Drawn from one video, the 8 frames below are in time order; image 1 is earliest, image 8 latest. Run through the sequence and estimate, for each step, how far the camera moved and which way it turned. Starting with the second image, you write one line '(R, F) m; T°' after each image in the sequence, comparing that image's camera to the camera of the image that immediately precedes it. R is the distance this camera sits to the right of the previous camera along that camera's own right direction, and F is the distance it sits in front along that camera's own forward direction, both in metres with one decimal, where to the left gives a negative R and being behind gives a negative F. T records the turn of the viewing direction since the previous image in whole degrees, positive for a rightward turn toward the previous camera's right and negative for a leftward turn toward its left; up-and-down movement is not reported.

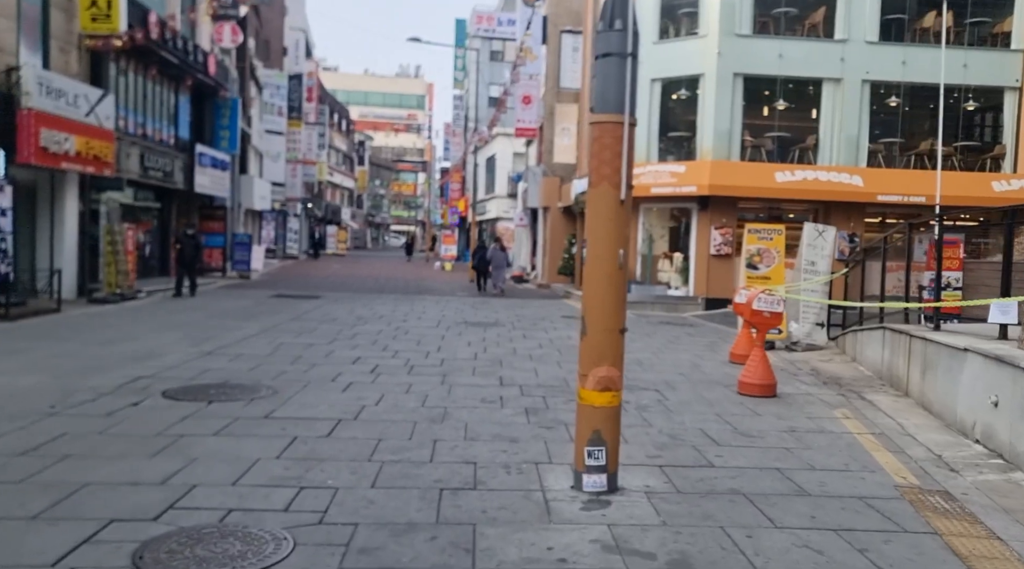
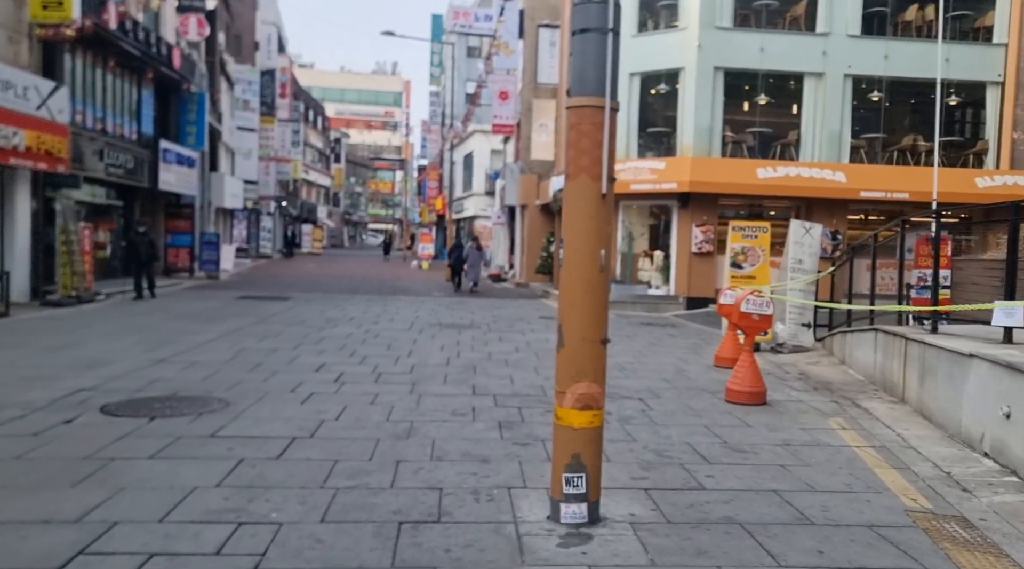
(+0.1, +0.6) m; +1°
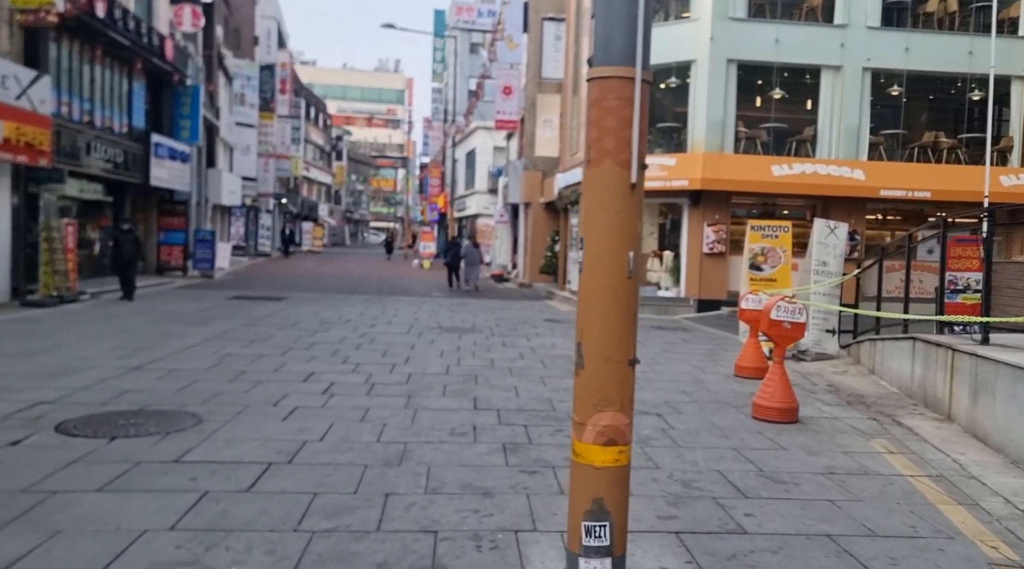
(0.0, +0.8) m; 0°
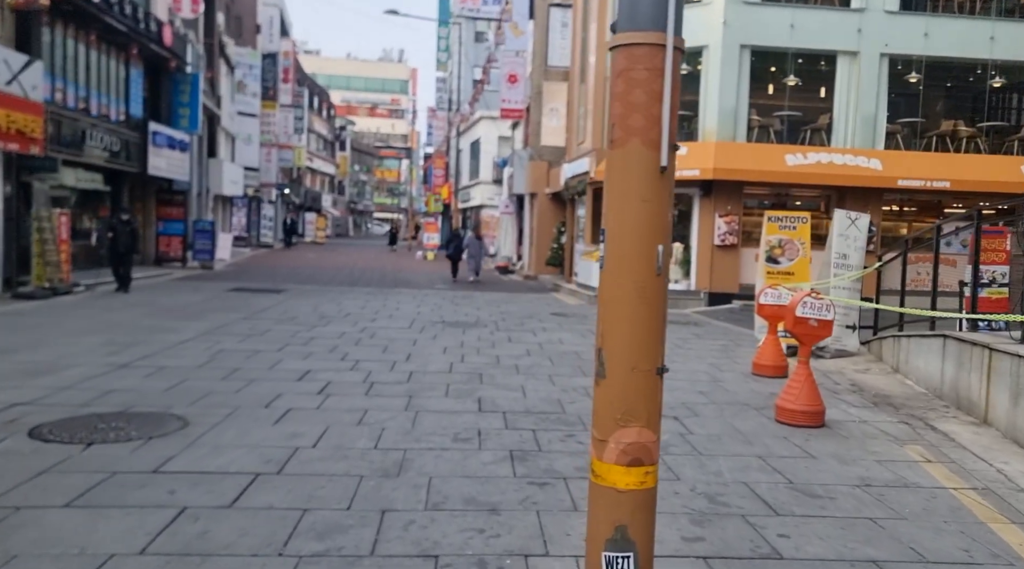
(0.0, +0.5) m; 0°
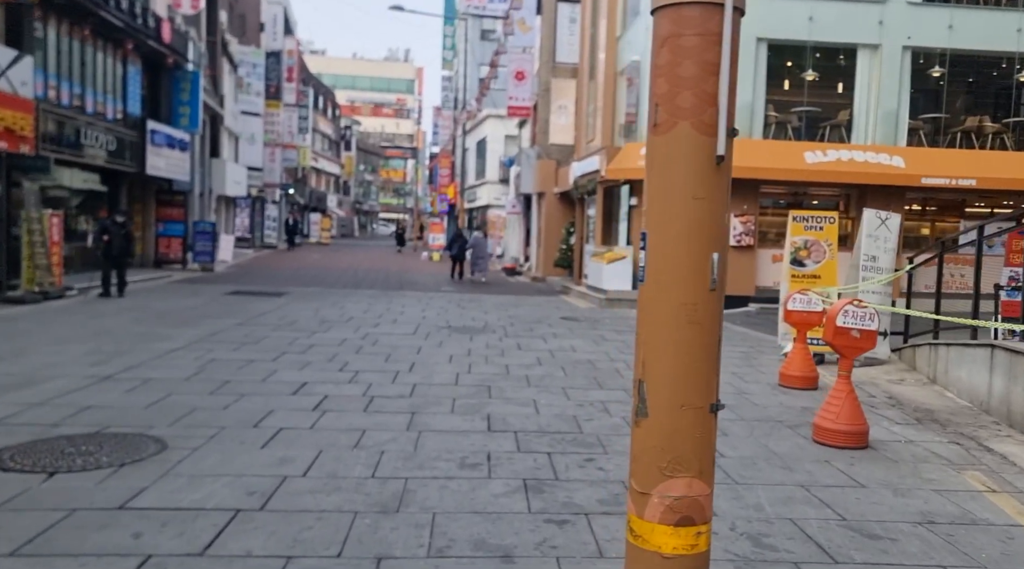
(0.0, +0.7) m; 0°
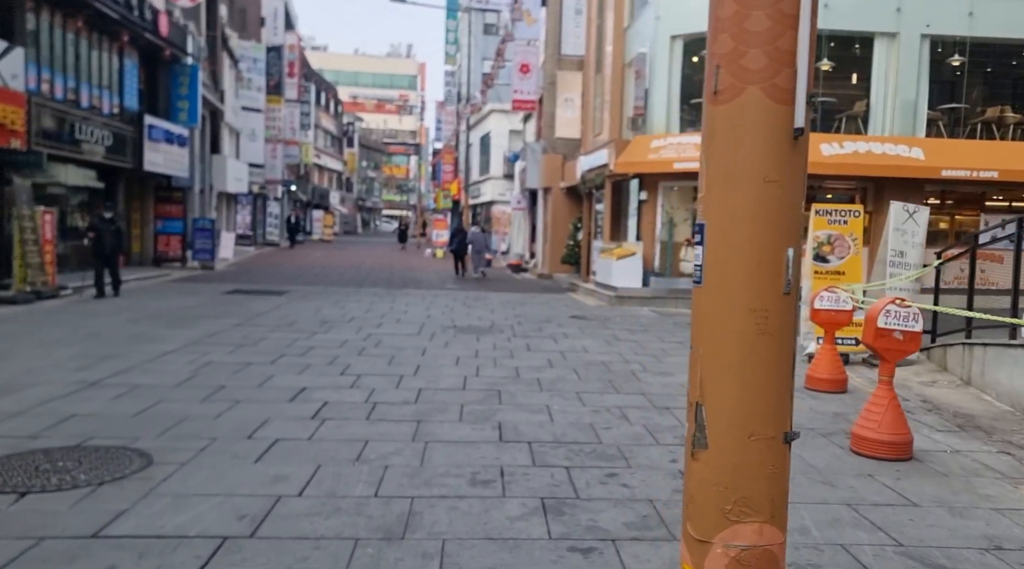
(-0.1, +0.5) m; 0°
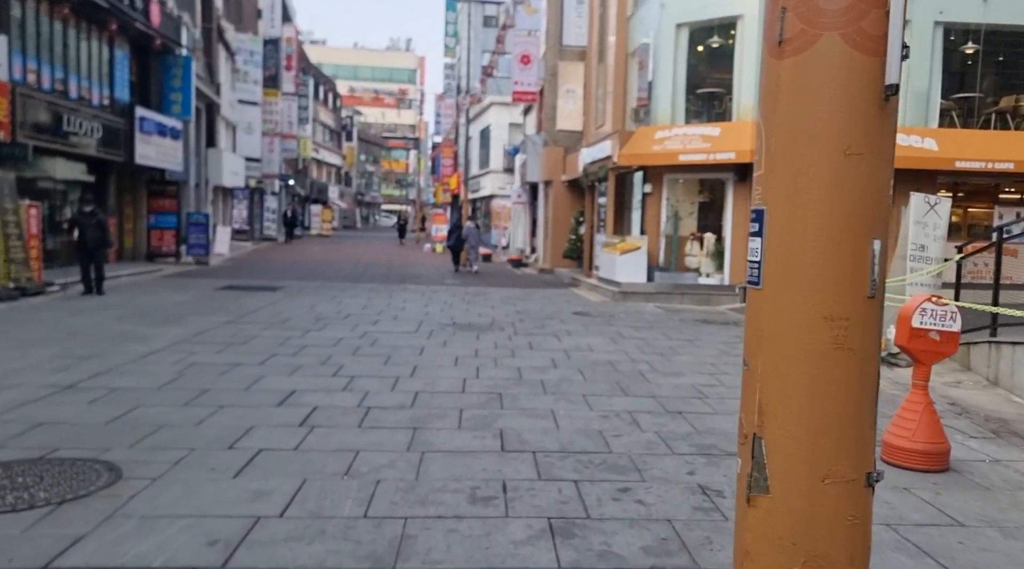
(0.0, +0.5) m; 0°
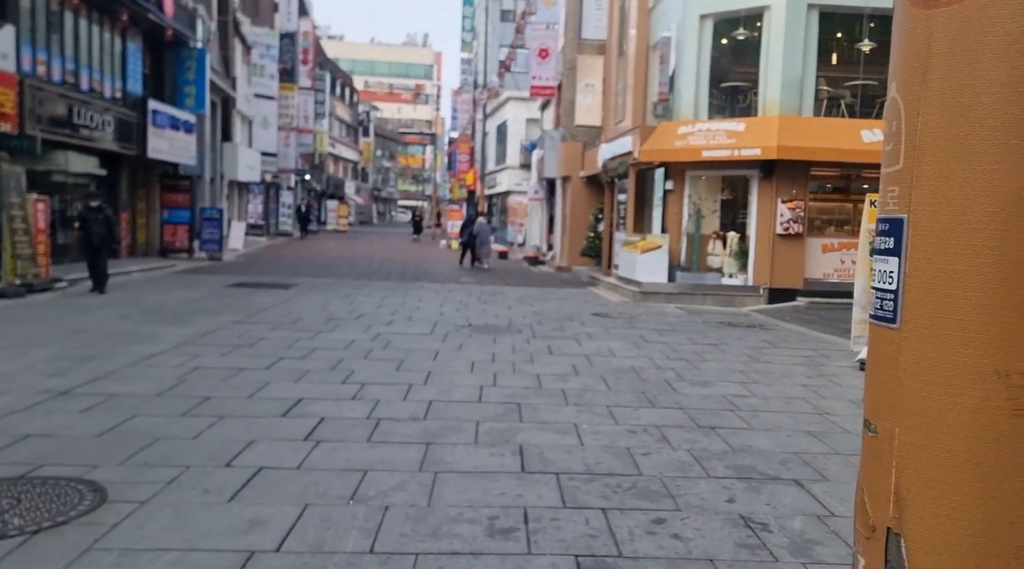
(0.0, +0.5) m; -1°
